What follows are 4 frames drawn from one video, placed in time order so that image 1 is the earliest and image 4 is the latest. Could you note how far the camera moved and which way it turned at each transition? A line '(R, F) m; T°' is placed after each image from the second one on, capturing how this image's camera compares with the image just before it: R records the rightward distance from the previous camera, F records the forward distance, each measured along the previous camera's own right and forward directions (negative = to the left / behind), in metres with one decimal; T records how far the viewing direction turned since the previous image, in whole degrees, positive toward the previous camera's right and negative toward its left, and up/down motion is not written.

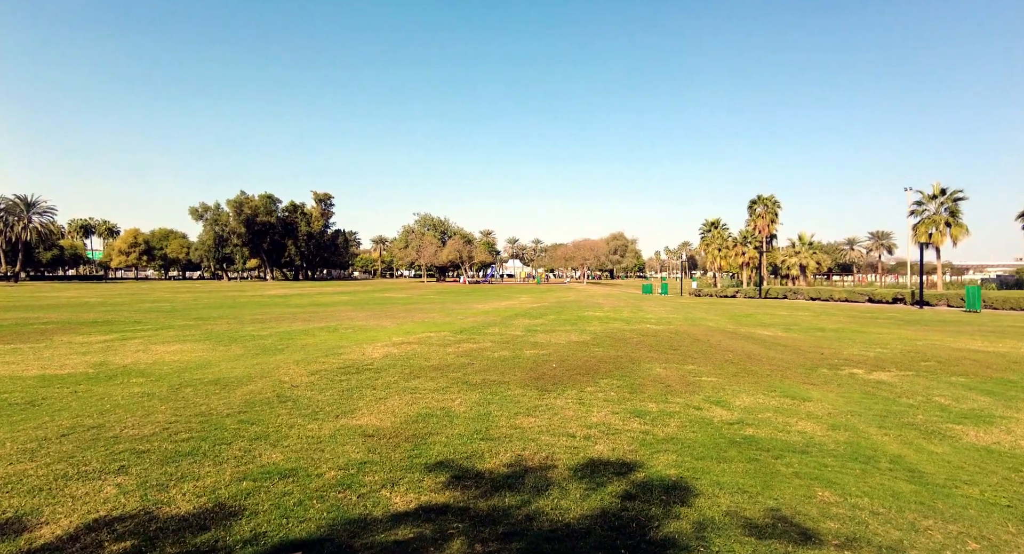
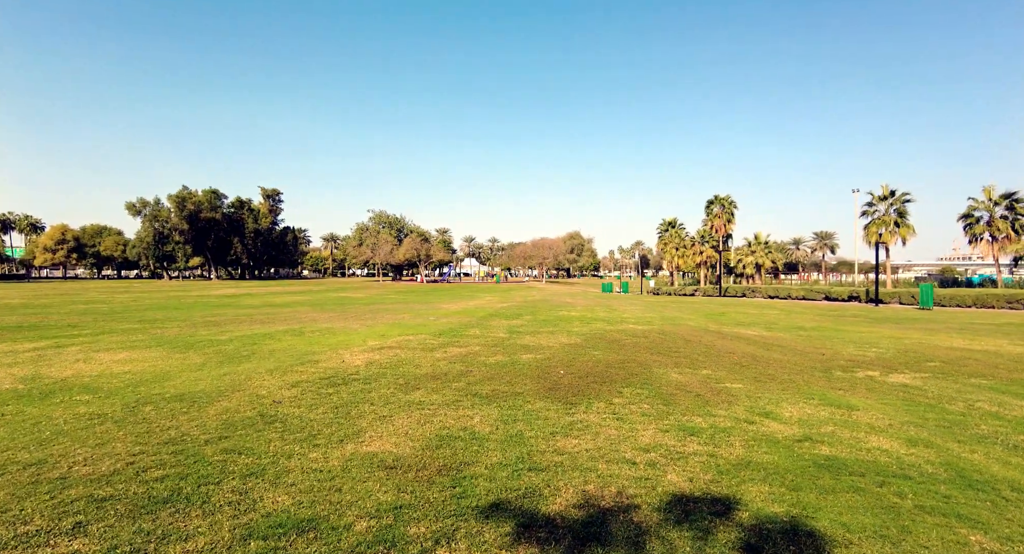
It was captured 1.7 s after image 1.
(-0.9, +1.1) m; +5°
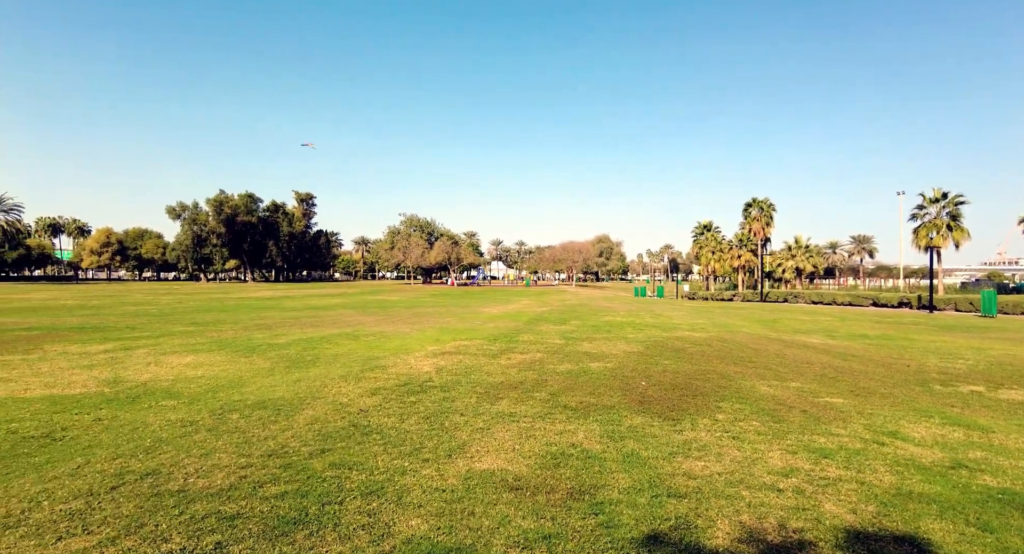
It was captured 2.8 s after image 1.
(-1.0, +0.3) m; -3°
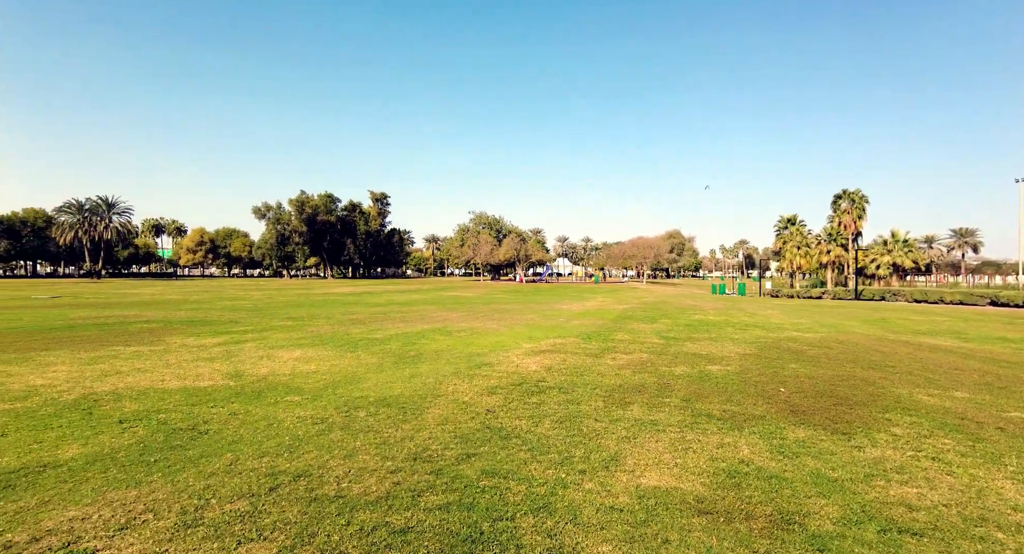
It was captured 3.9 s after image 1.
(-1.0, +0.5) m; -7°
